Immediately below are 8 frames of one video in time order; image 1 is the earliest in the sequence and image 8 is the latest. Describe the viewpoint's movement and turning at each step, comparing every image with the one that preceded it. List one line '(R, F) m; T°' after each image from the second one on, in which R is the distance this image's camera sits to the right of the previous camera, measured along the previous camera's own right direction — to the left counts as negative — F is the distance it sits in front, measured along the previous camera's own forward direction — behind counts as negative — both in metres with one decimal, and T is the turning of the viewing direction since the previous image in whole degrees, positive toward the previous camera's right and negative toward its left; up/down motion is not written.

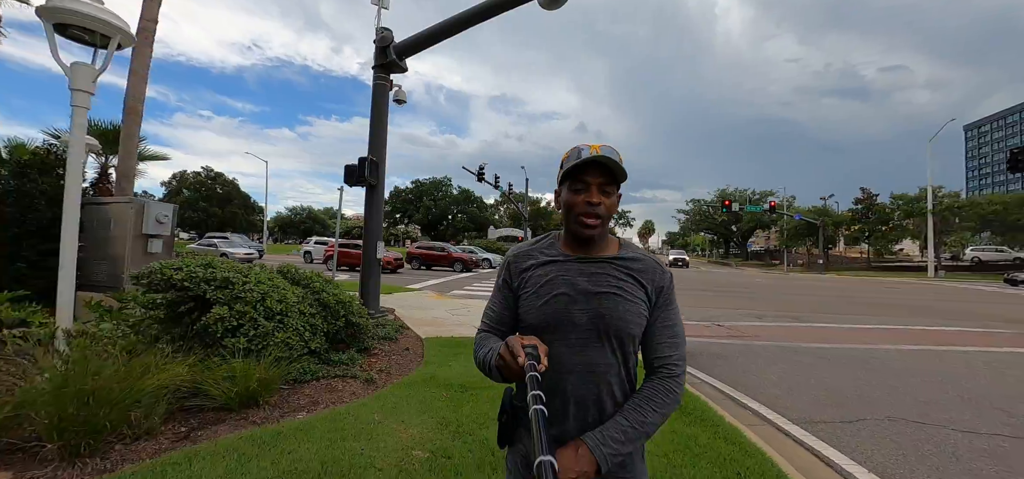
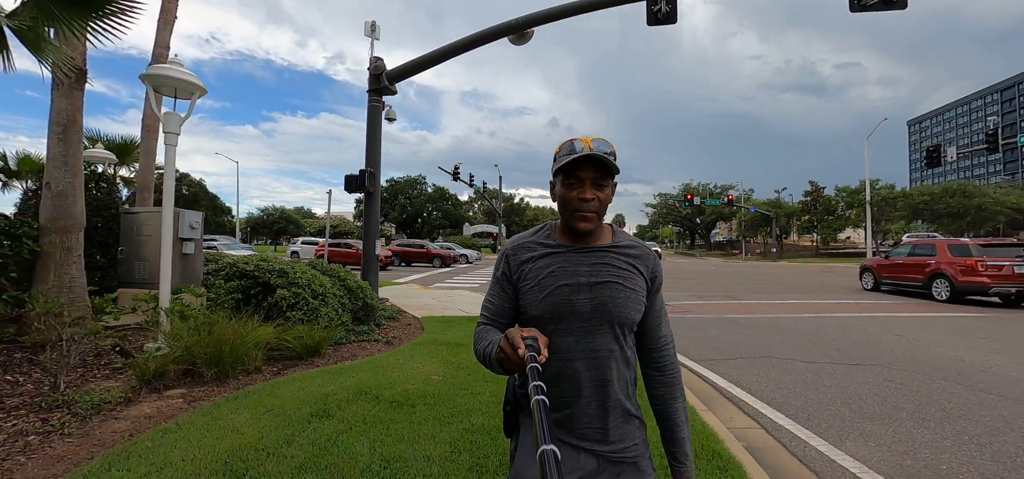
(-0.1, -1.5) m; +3°
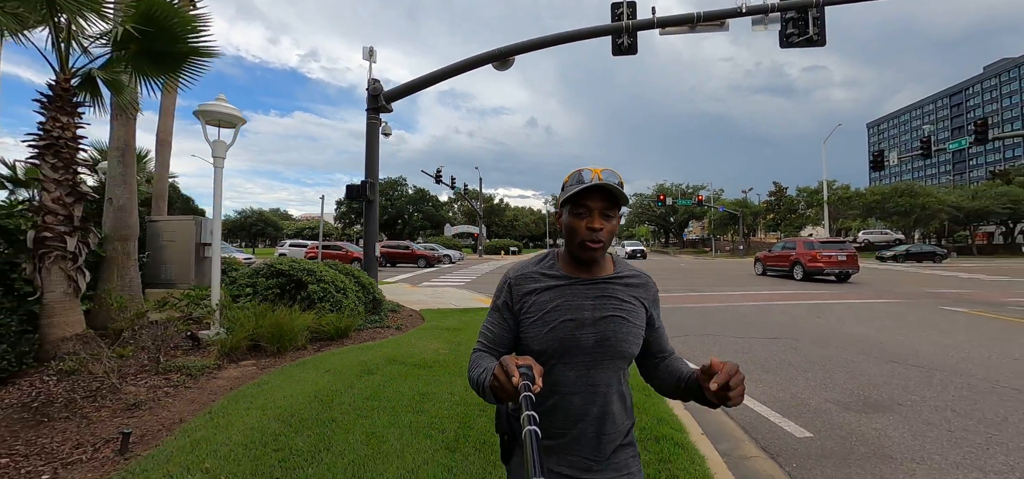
(-0.1, -1.2) m; +3°
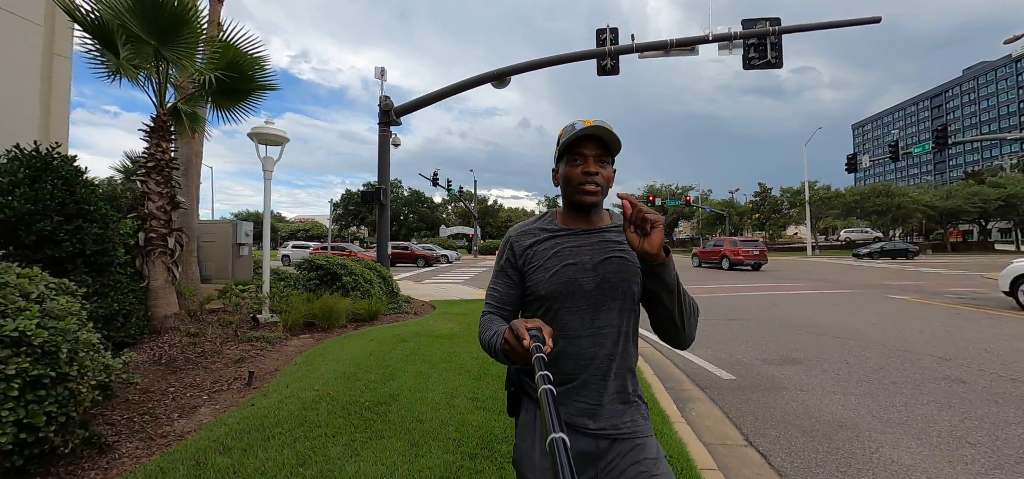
(-0.1, -1.2) m; +1°
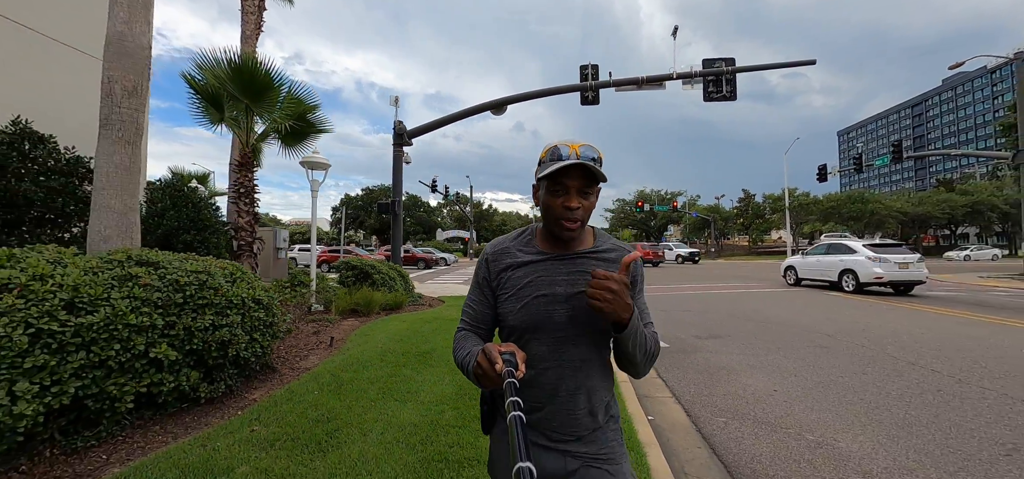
(-0.1, -1.9) m; +1°
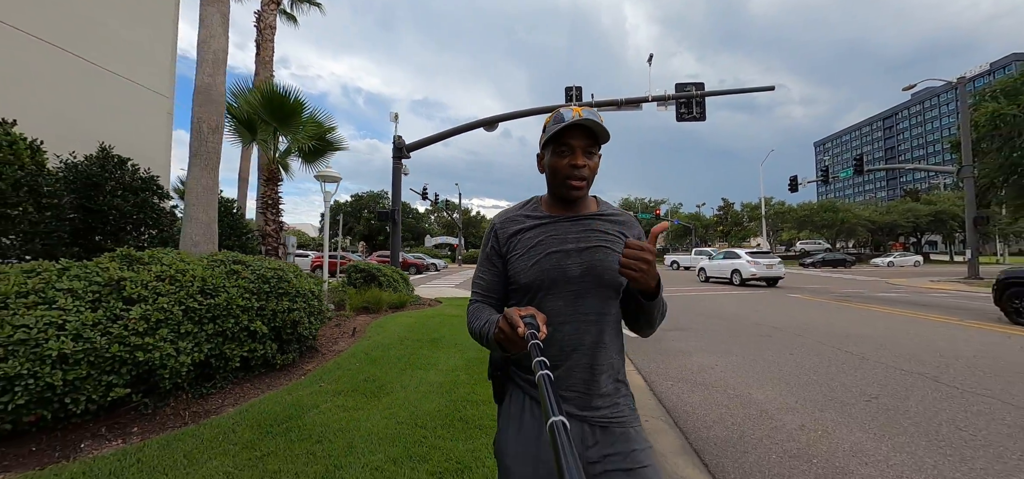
(-0.1, -1.1) m; +2°
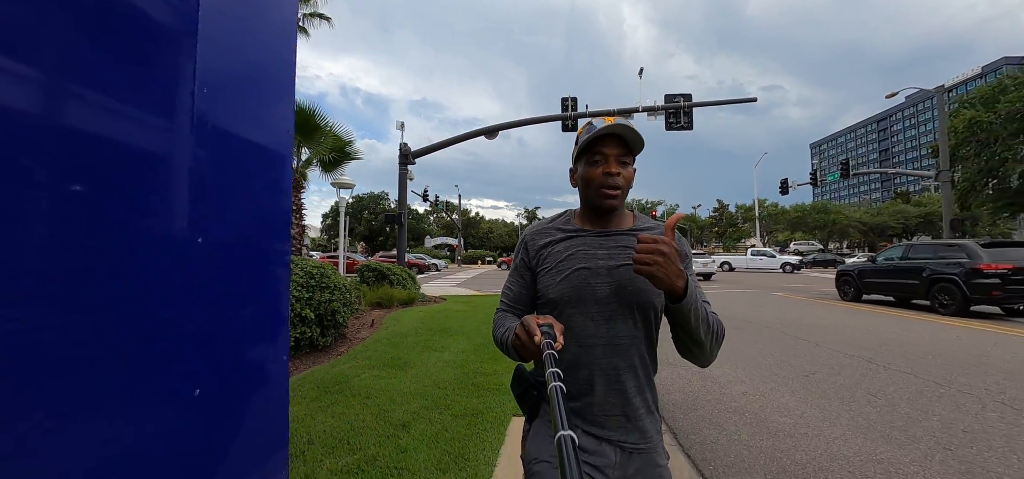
(0.0, -0.9) m; 0°
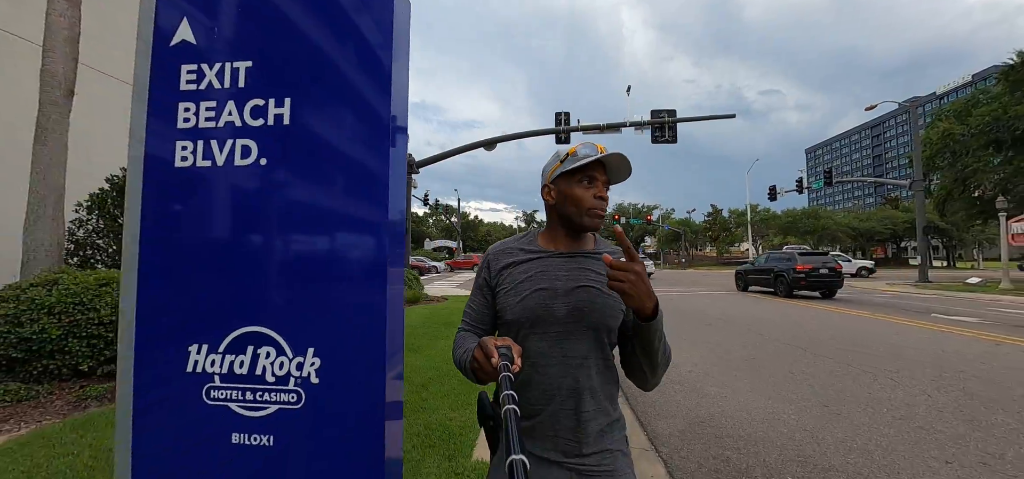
(+0.1, -1.2) m; 0°
